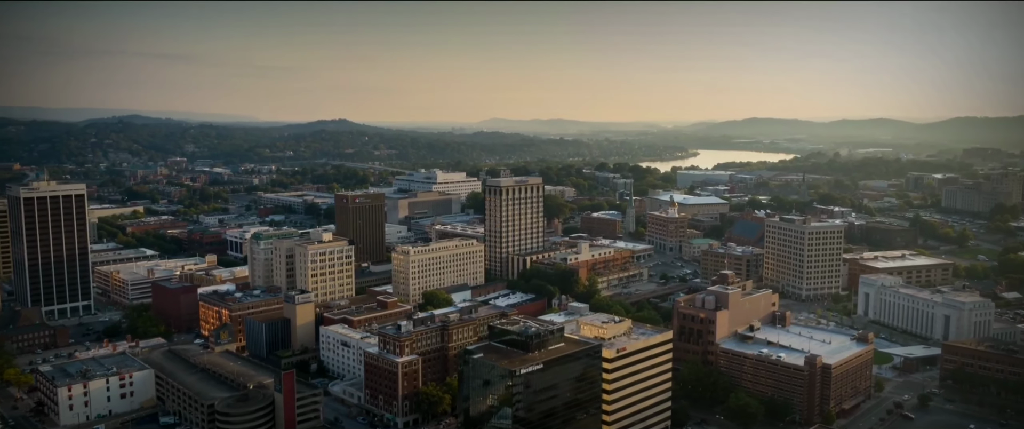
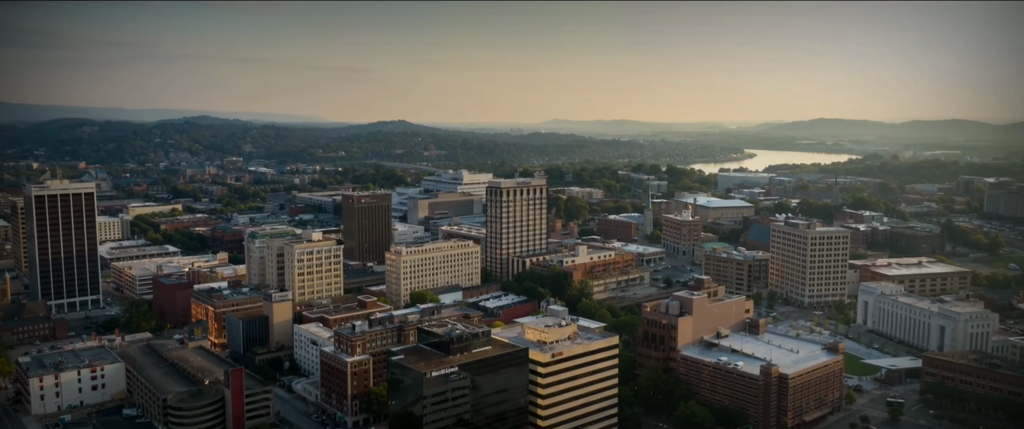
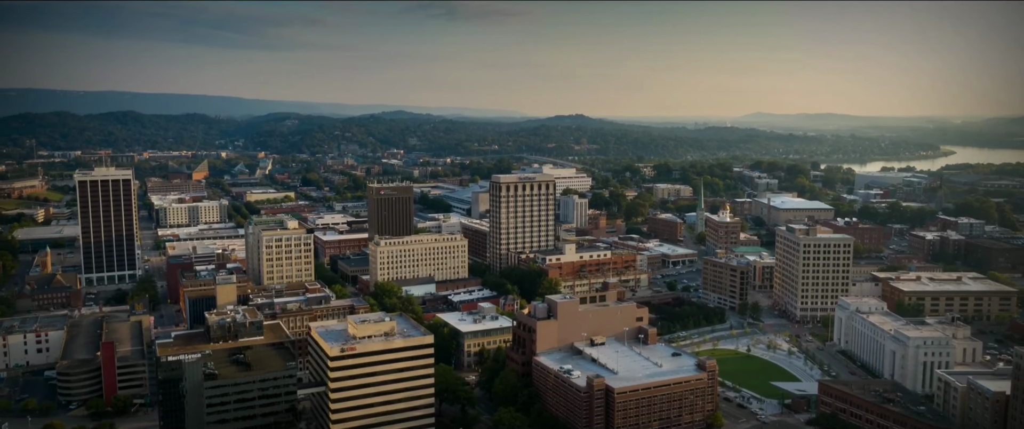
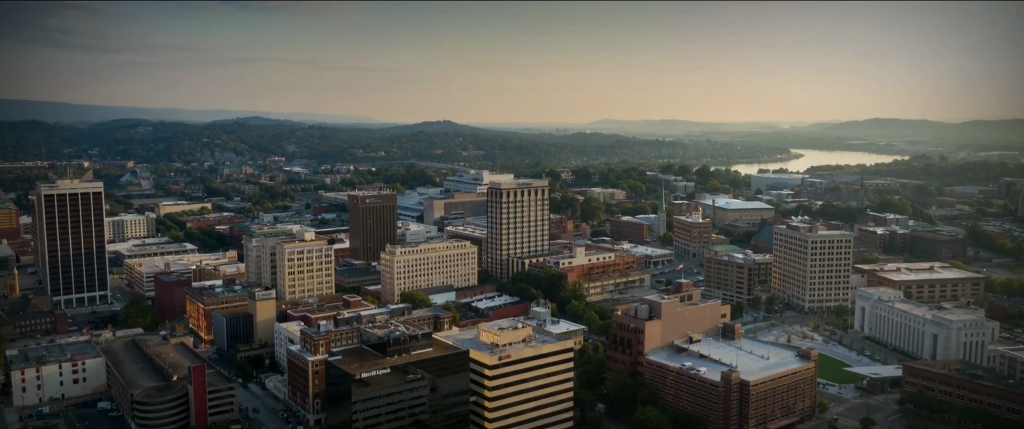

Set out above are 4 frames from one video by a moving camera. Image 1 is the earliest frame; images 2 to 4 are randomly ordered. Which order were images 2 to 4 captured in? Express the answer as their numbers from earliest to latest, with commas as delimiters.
2, 4, 3
